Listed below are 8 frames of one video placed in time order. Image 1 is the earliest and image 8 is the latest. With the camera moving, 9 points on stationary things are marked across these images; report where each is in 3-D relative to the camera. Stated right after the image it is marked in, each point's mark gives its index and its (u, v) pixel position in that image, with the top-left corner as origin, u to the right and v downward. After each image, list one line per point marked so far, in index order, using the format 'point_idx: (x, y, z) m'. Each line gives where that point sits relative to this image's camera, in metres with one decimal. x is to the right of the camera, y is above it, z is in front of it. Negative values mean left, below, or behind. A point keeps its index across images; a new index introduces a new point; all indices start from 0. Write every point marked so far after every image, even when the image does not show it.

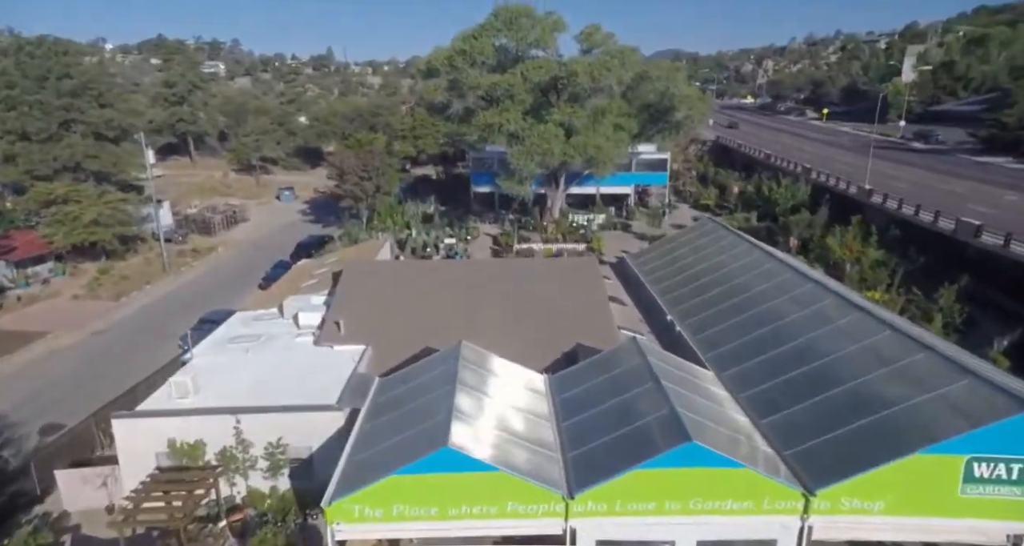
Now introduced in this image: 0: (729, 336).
0: (+5.0, -1.5, +14.9) m
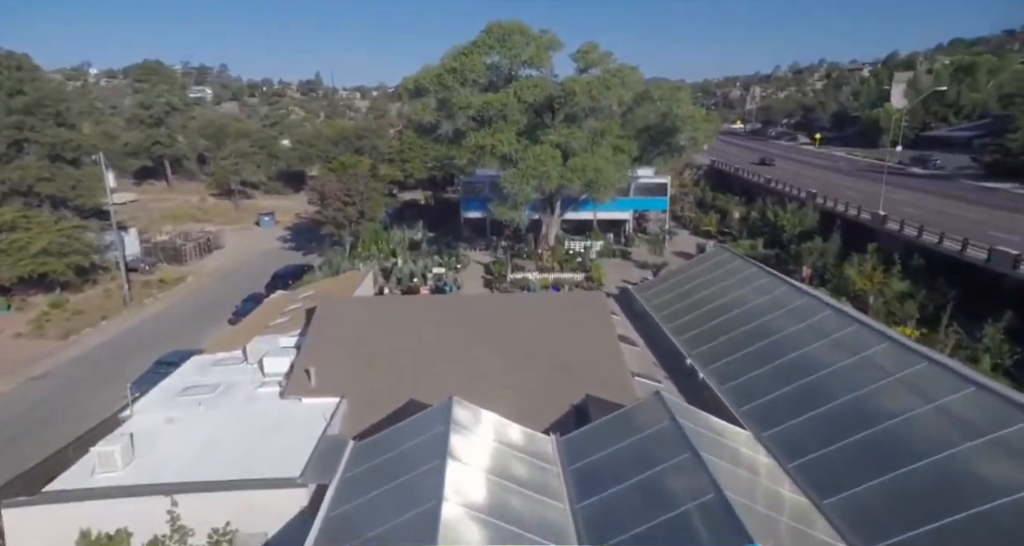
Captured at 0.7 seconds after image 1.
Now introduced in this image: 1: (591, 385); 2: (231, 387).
0: (+5.0, -2.2, +12.8) m
1: (+1.7, -2.4, +13.7) m
2: (-6.1, -2.5, +13.9) m
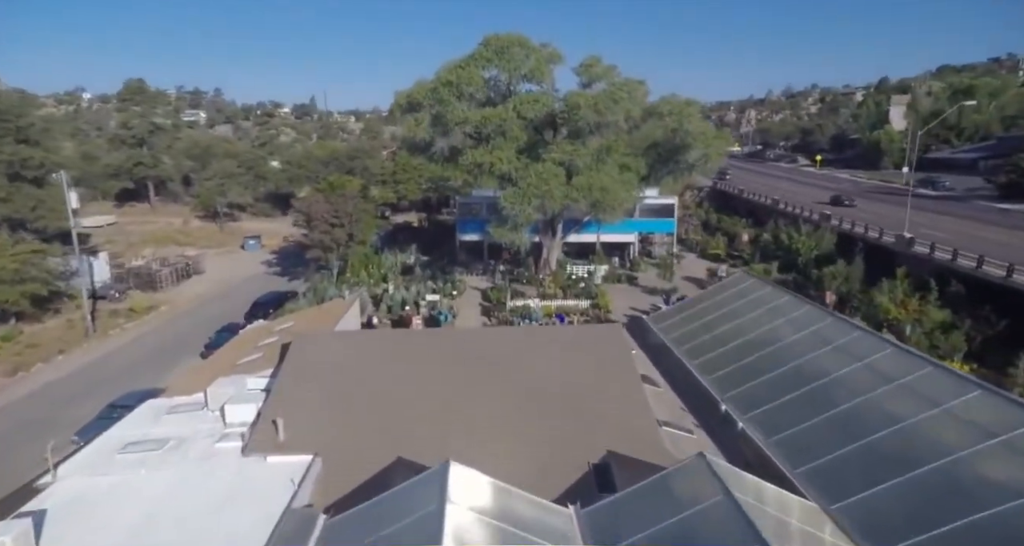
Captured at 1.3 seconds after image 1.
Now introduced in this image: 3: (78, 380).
0: (+5.2, -2.8, +10.7) m
1: (+1.8, -2.9, +11.5) m
2: (-6.0, -3.1, +11.7) m
3: (-13.1, -3.2, +19.5) m
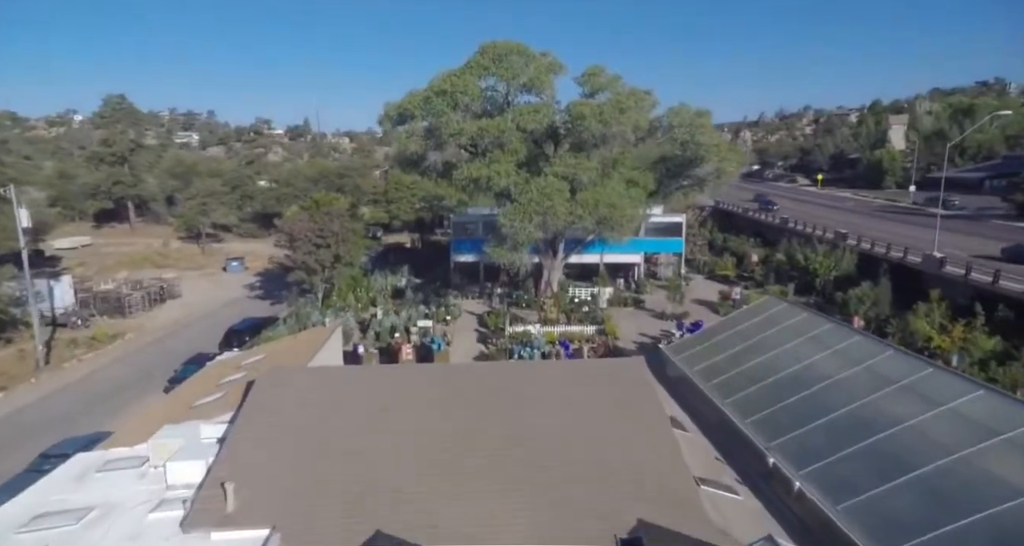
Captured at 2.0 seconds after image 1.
0: (+5.3, -3.1, +8.5) m
1: (+1.9, -3.3, +9.3) m
2: (-5.9, -3.5, +9.4) m
3: (-13.1, -3.9, +17.1) m
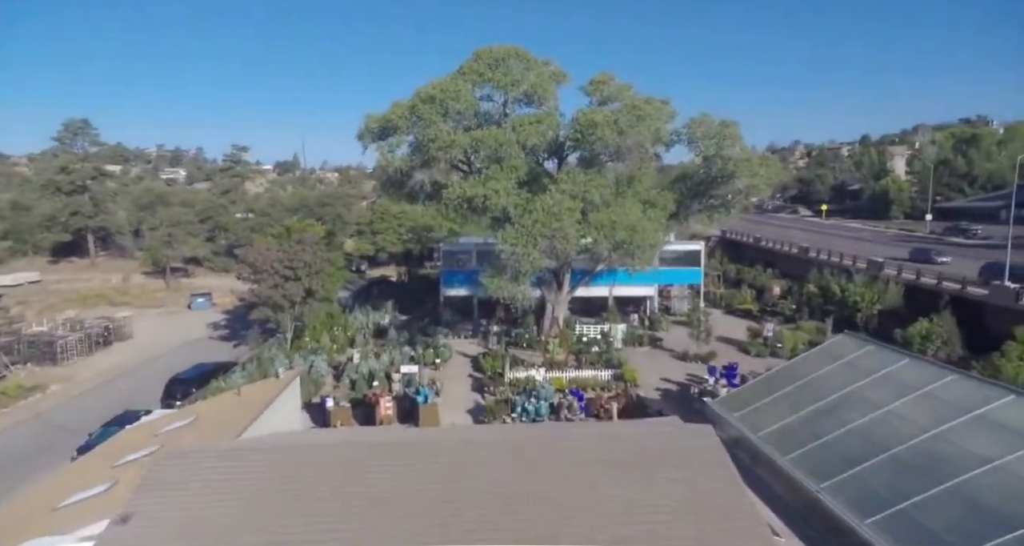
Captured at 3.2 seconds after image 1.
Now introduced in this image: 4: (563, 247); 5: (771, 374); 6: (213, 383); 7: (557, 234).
0: (+5.5, -3.3, +4.6) m
1: (+2.2, -3.6, +5.4) m
2: (-5.6, -3.8, +5.4) m
3: (-12.9, -4.7, +13.0) m
4: (+1.6, +0.8, +19.8) m
5: (+5.8, -2.2, +14.2) m
6: (-8.5, -3.2, +18.4) m
7: (+1.3, +1.2, +19.6) m
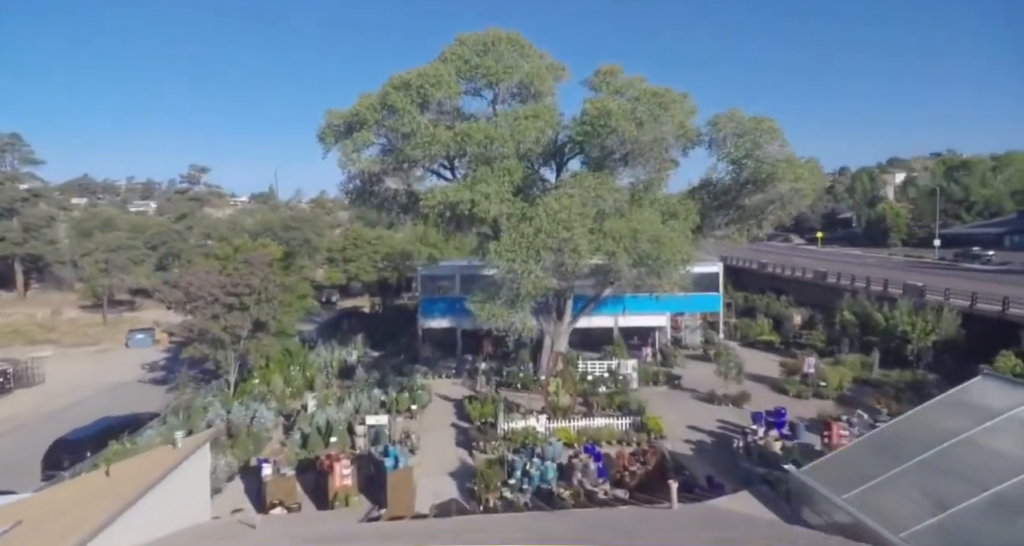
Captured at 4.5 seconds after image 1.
0: (+5.9, -3.1, +0.5) m
1: (+2.5, -3.4, +1.2) m
2: (-5.3, -3.6, +0.9) m
3: (-12.8, -5.0, +8.2) m
4: (+1.5, +0.2, +15.8) m
5: (+5.9, -2.4, +10.1) m
6: (-8.6, -3.7, +13.9) m
7: (+1.2, +0.6, +15.6) m
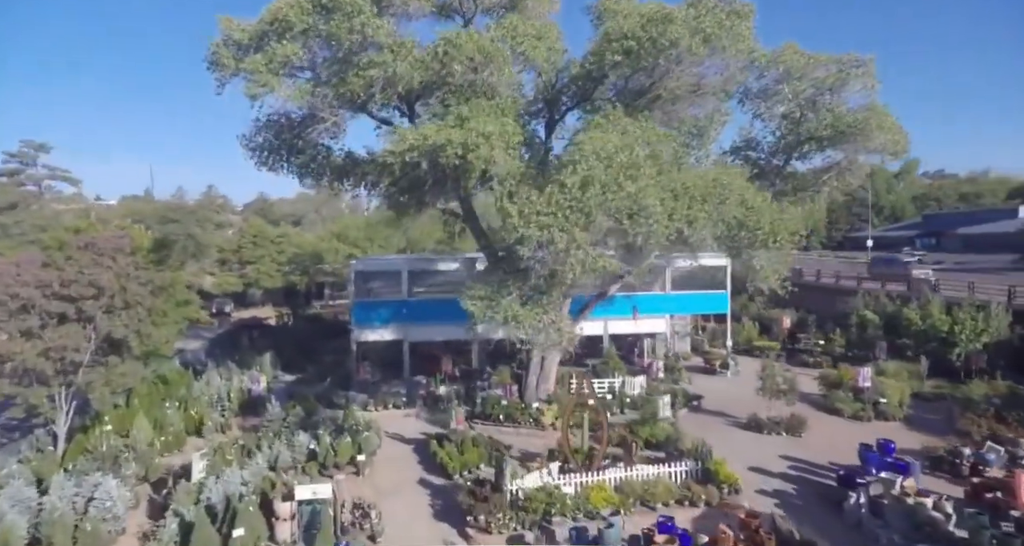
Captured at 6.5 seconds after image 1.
0: (+8.5, -2.4, -4.1) m
1: (+5.1, -2.8, -4.0) m
2: (-2.6, -3.1, -5.5) m
3: (-11.1, -4.6, +0.6) m
4: (+1.8, +0.6, +10.3) m
5: (+7.0, -2.0, +5.4) m
6: (-7.8, -3.4, +6.8) m
7: (+1.6, +0.9, +10.1) m
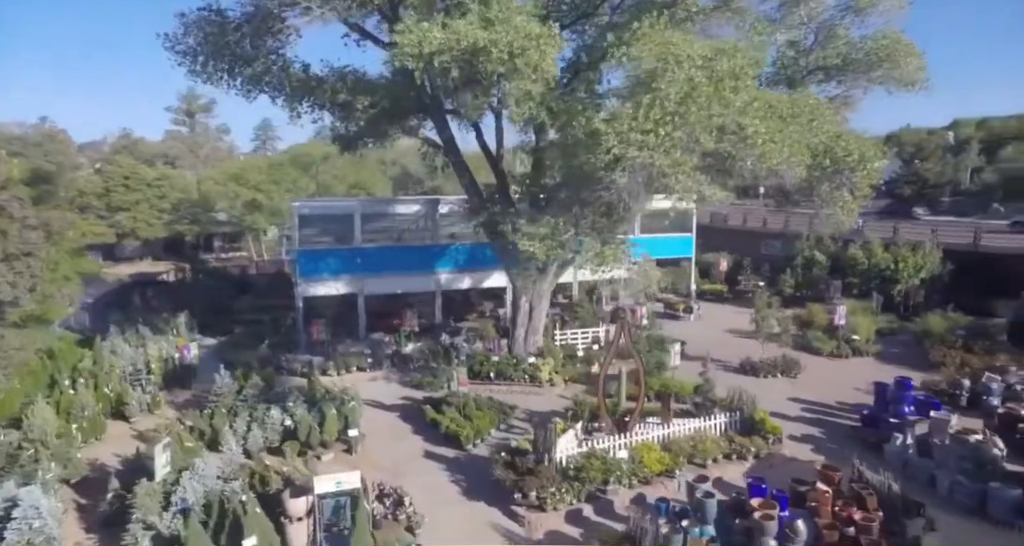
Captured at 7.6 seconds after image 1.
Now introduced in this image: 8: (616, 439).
0: (+12.0, -2.4, -3.7) m
1: (+8.7, -2.8, -4.2) m
2: (+1.4, -3.4, -7.1) m
3: (-8.1, -4.7, -2.7) m
4: (+2.6, +1.5, +8.9) m
5: (+8.7, -1.3, +5.3) m
6: (-6.1, -3.0, +3.9) m
7: (+2.4, +1.9, +8.6) m
8: (+1.6, -2.7, +10.5) m
